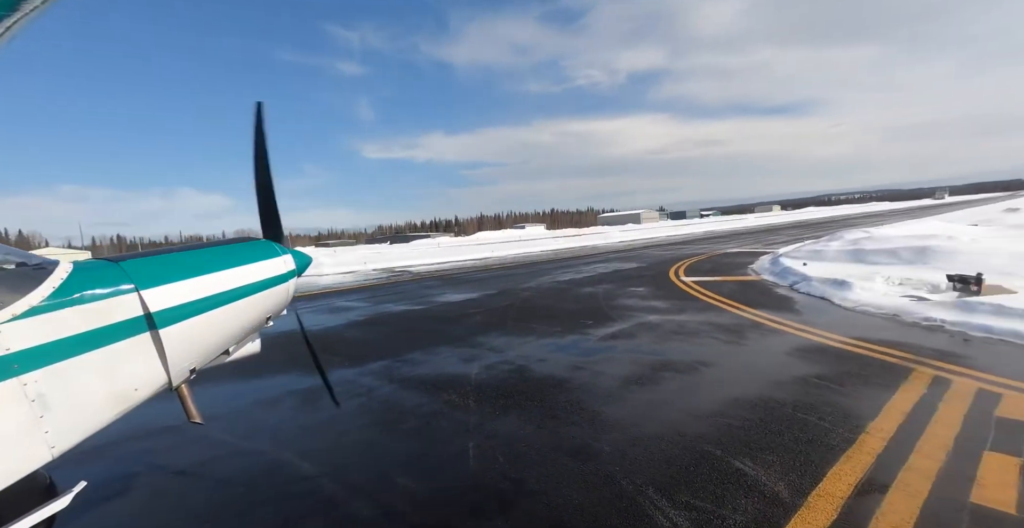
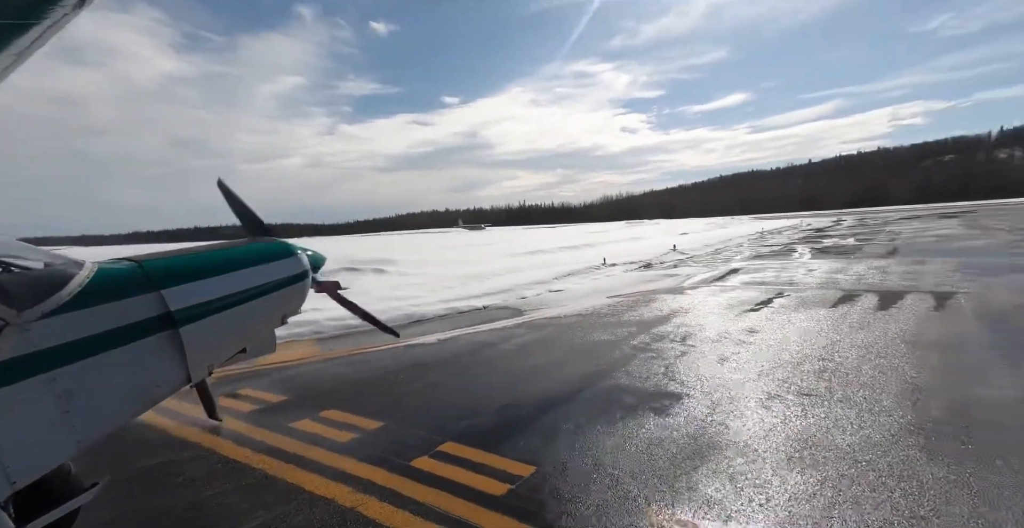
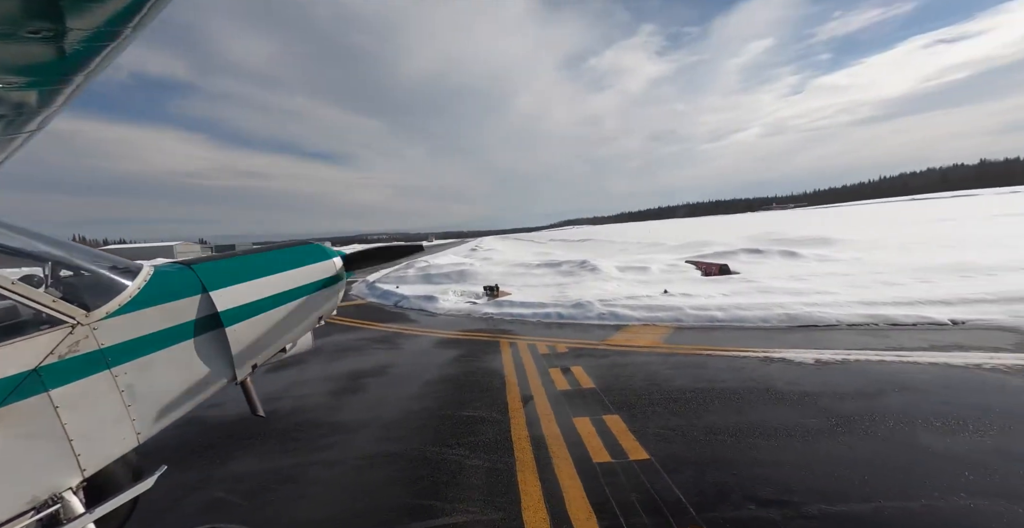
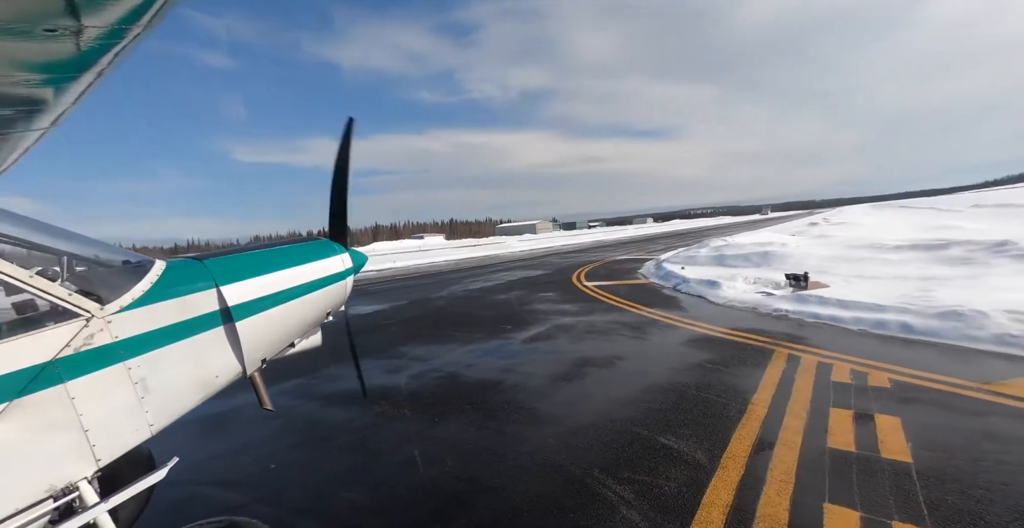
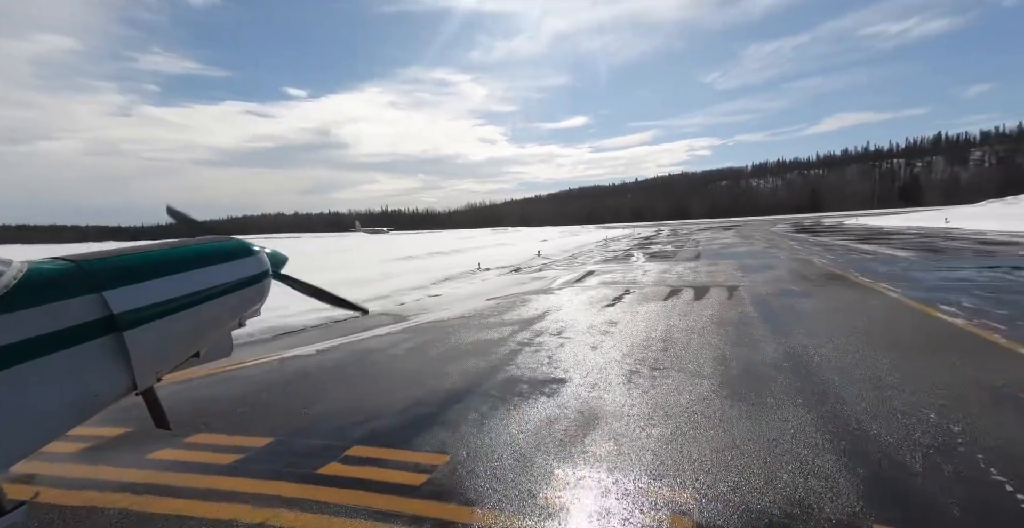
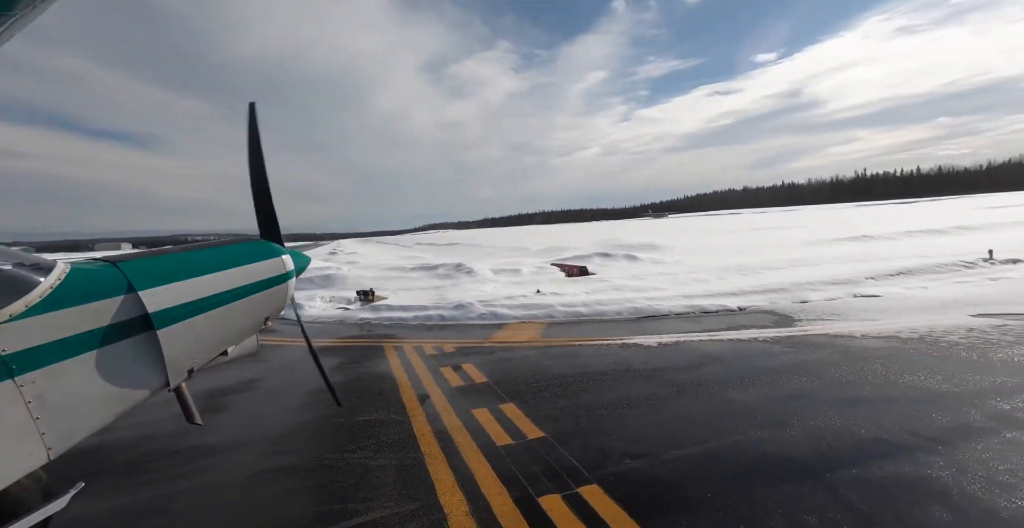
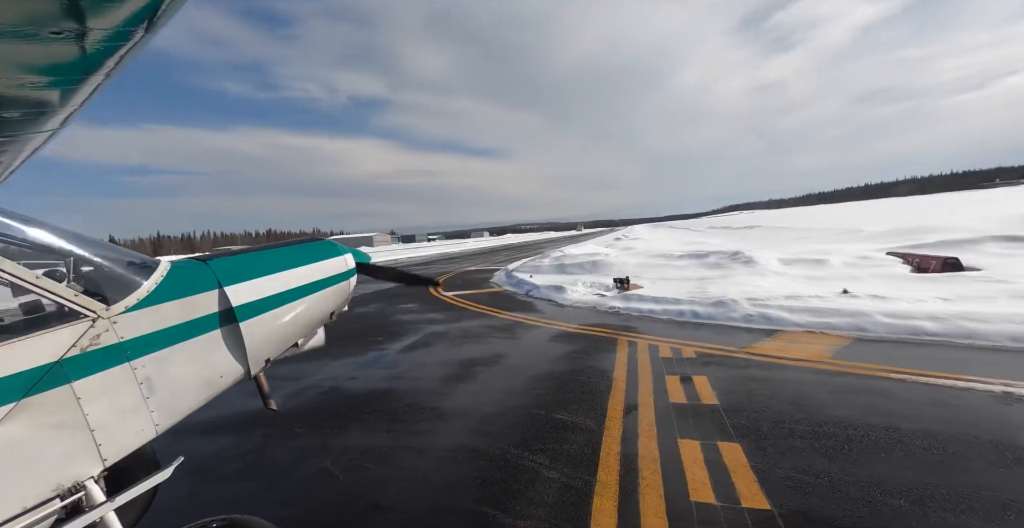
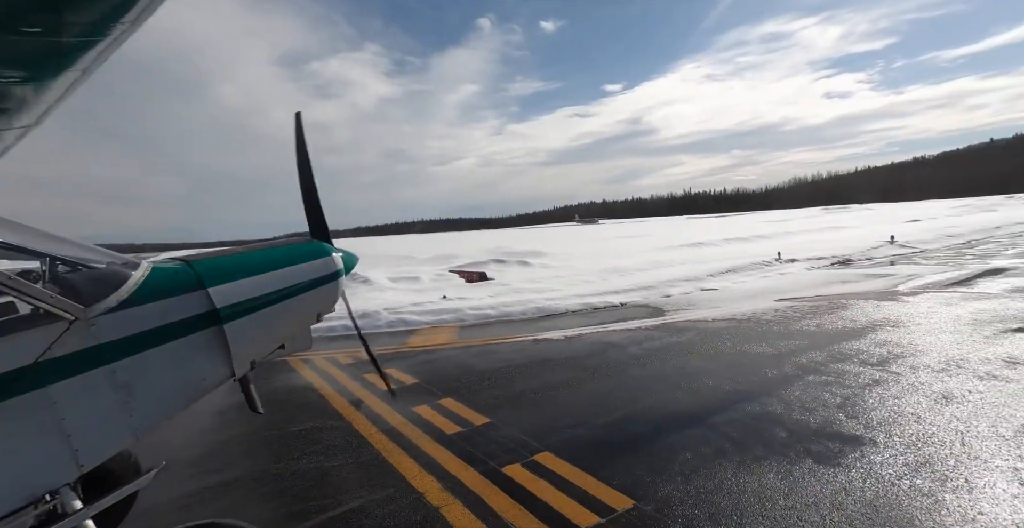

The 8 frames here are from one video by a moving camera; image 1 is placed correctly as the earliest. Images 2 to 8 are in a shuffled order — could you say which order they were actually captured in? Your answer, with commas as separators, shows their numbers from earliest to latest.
4, 7, 3, 6, 8, 2, 5
